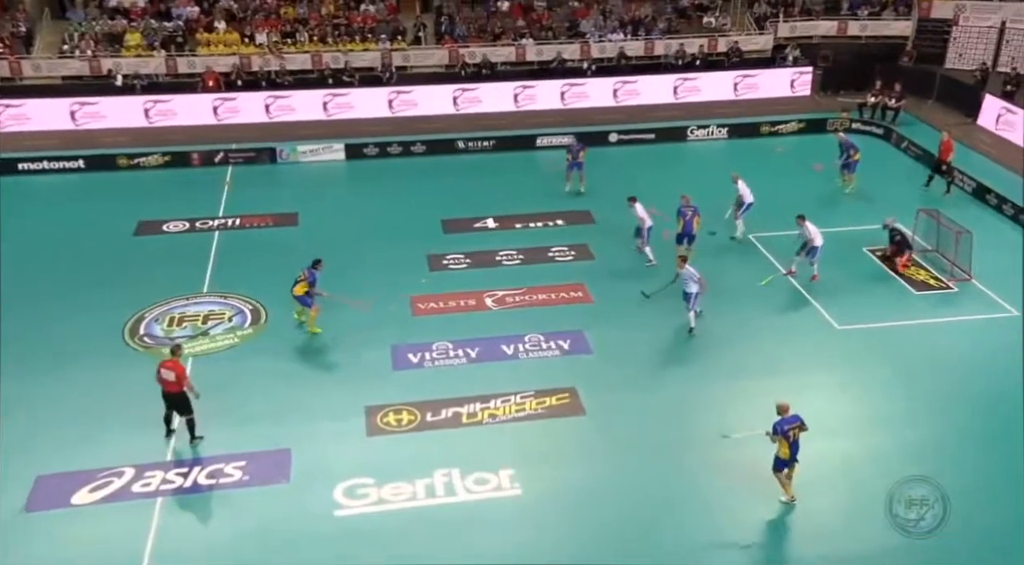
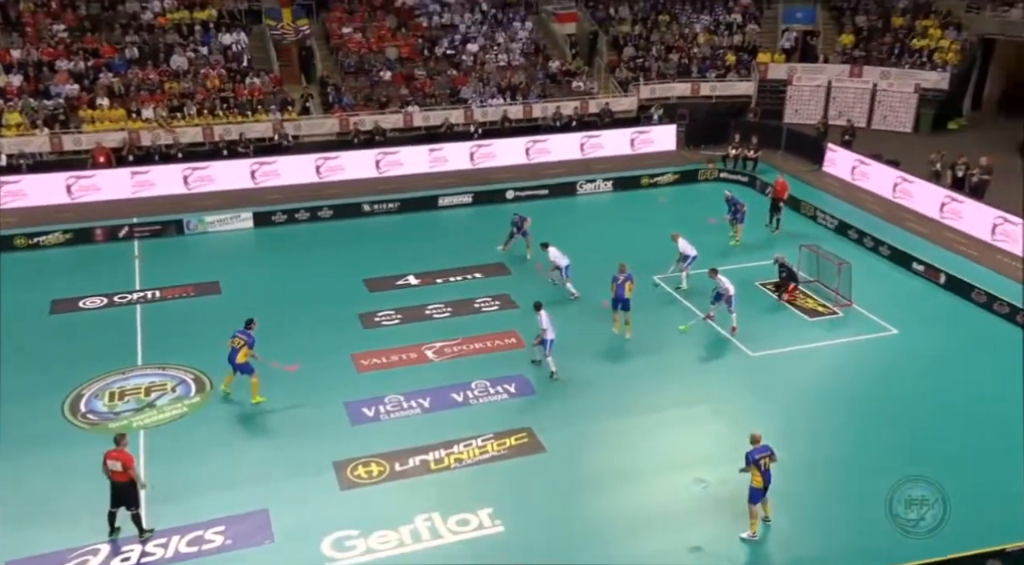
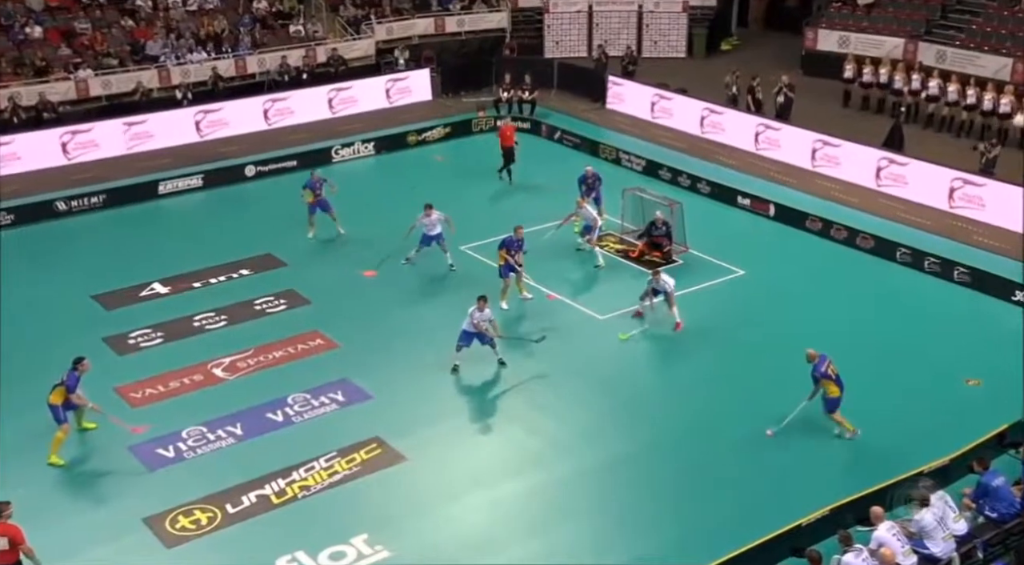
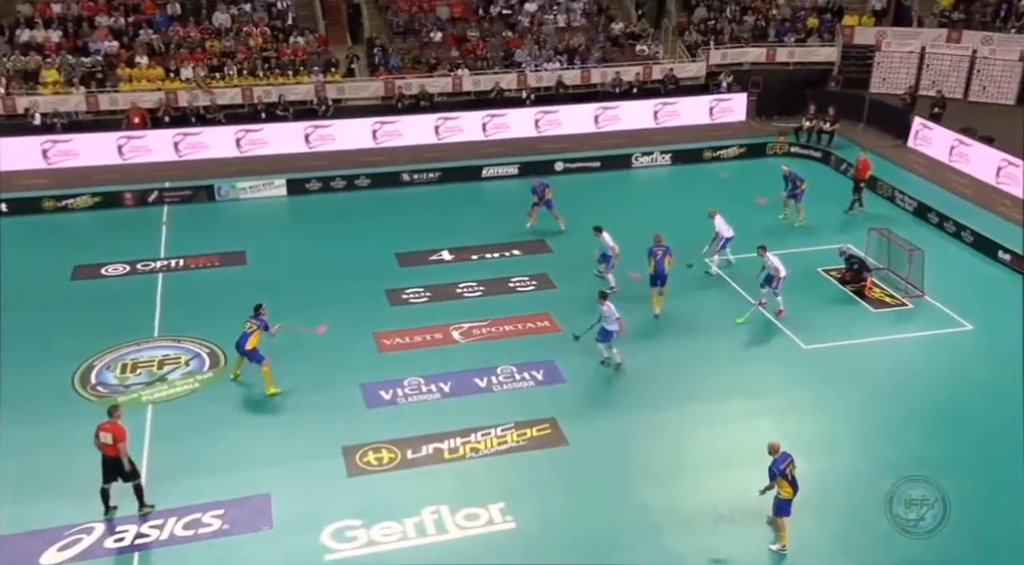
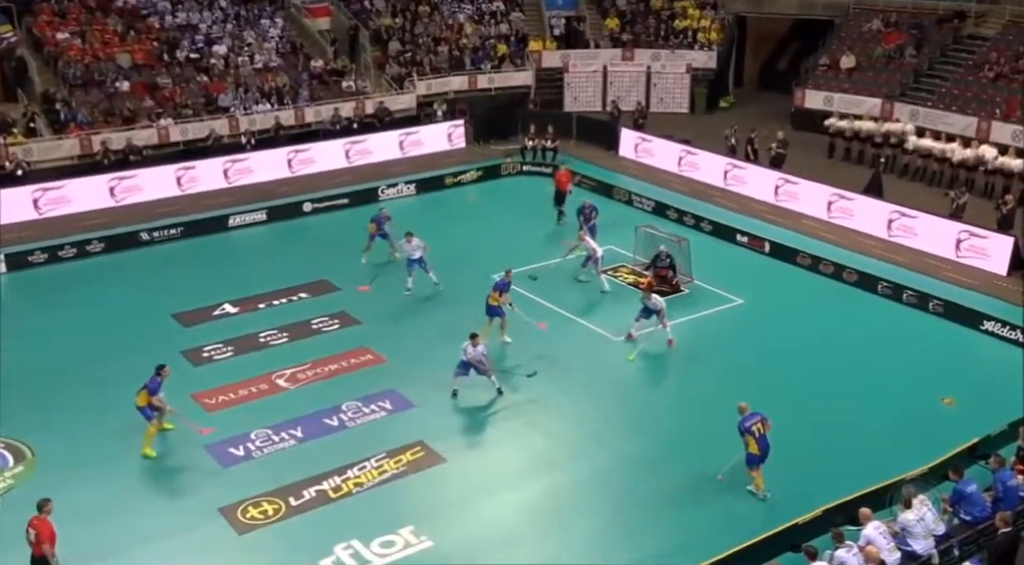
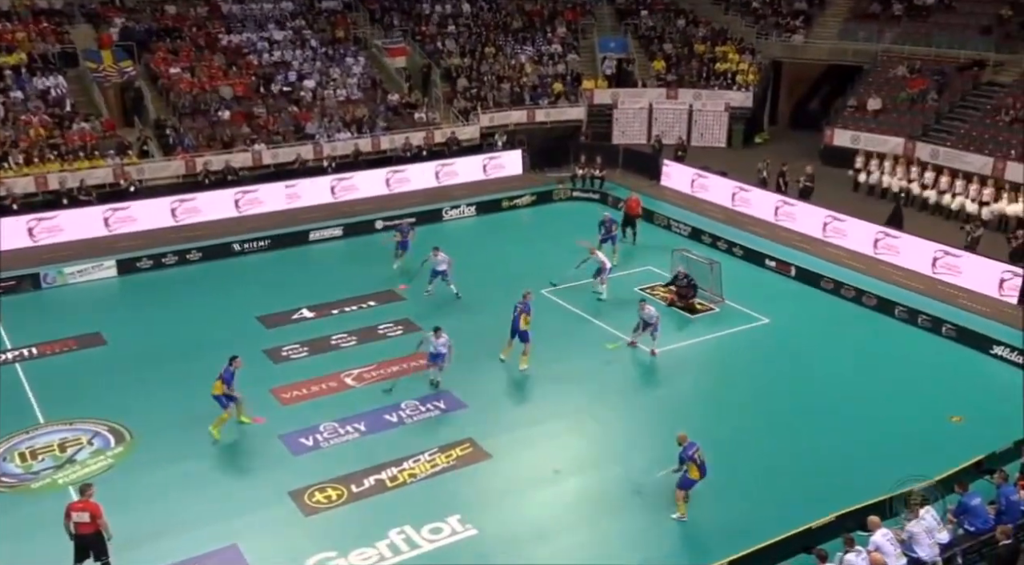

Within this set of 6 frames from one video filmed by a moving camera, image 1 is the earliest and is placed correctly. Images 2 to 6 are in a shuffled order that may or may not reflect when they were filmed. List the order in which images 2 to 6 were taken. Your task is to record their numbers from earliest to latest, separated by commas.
4, 2, 6, 5, 3
